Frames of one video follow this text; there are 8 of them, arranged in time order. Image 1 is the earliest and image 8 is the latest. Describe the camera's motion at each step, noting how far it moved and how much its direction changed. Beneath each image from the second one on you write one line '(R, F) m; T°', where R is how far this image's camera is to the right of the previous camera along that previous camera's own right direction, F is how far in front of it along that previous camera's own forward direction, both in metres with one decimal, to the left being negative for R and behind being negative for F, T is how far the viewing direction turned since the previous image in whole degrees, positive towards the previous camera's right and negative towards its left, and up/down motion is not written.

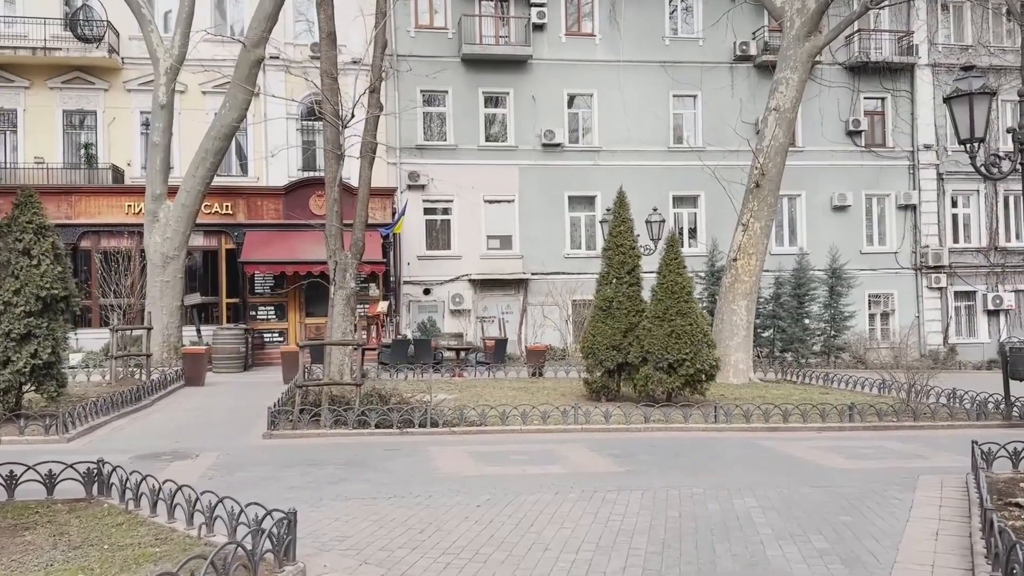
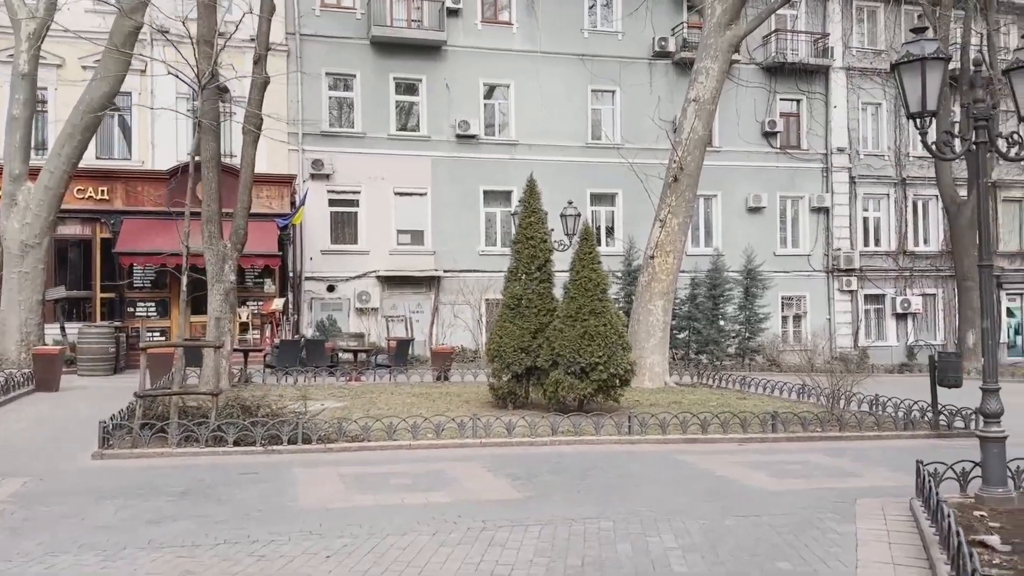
(+0.4, +1.3) m; +6°
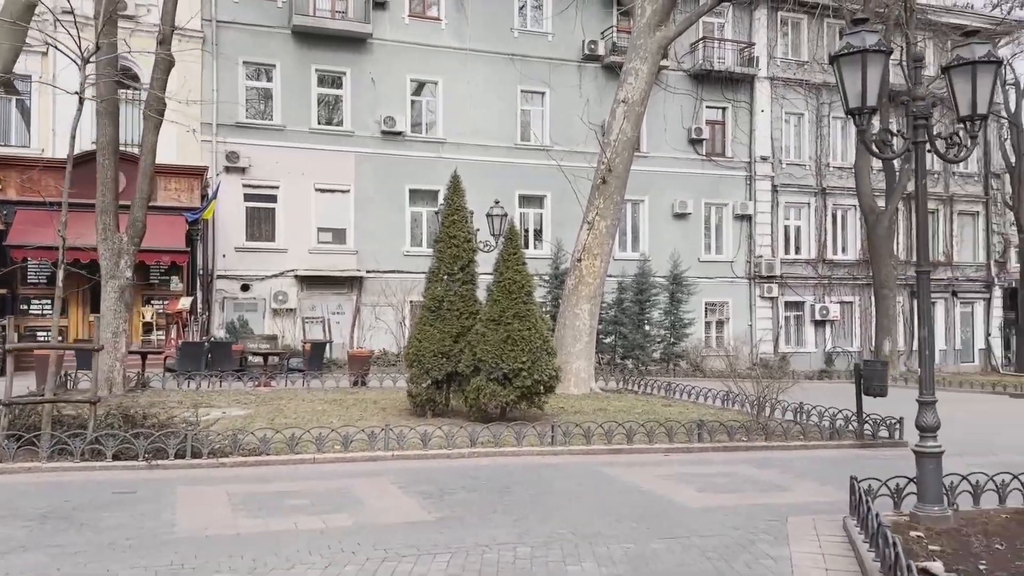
(+0.1, +0.6) m; +5°
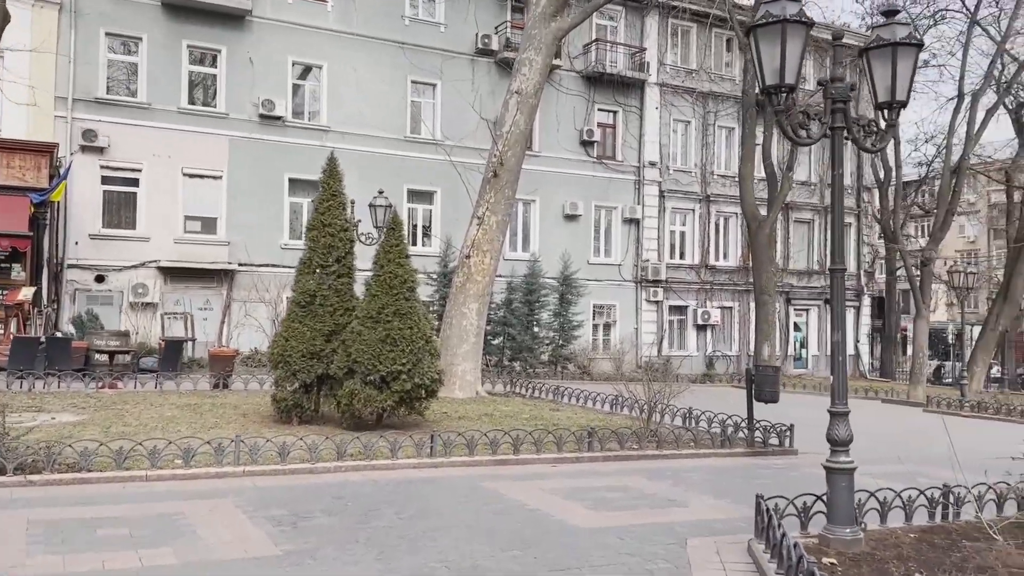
(+0.1, +0.9) m; +8°
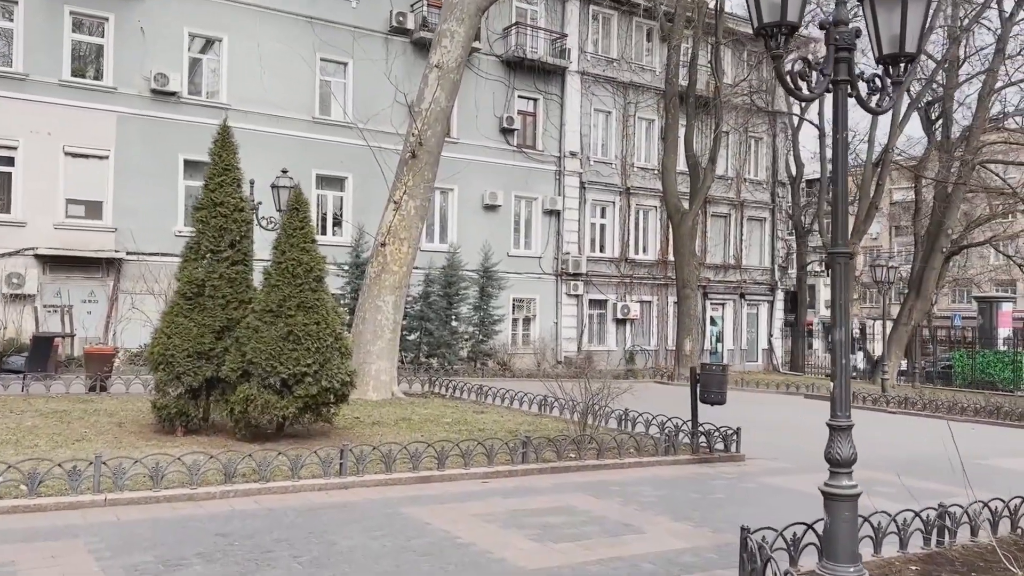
(-0.1, +1.1) m; +6°
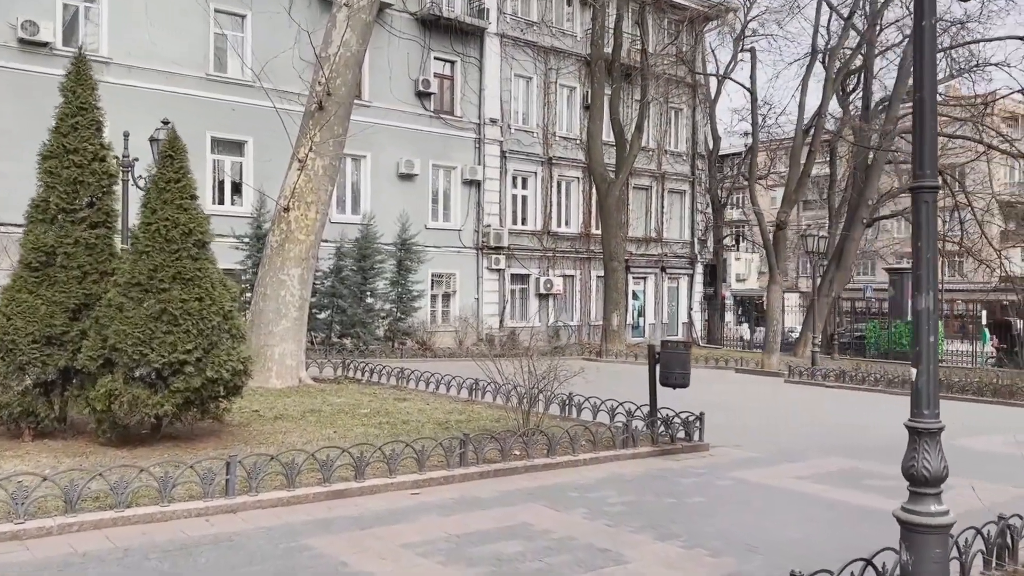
(-0.2, +1.4) m; +6°
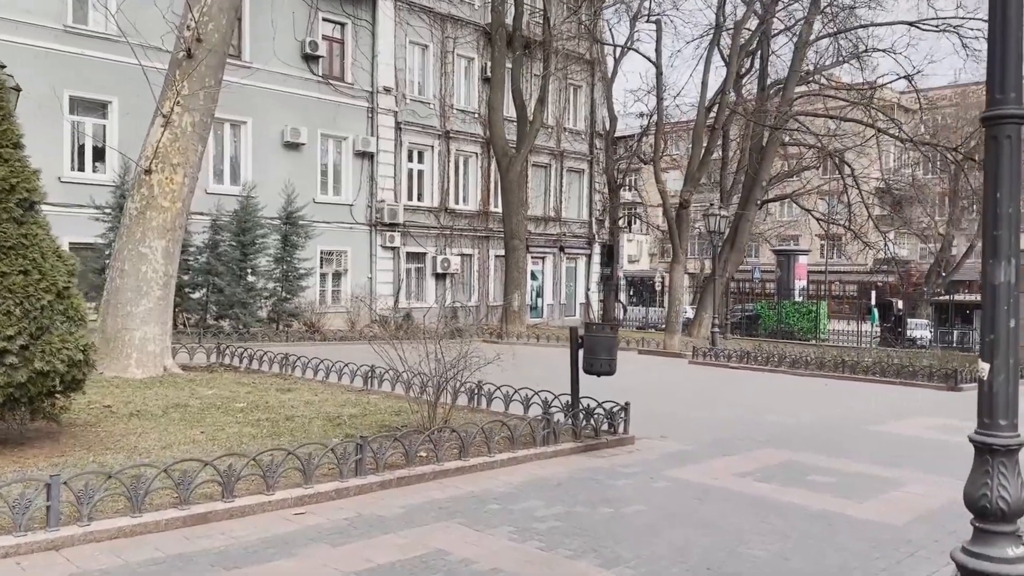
(-0.1, +1.0) m; +8°
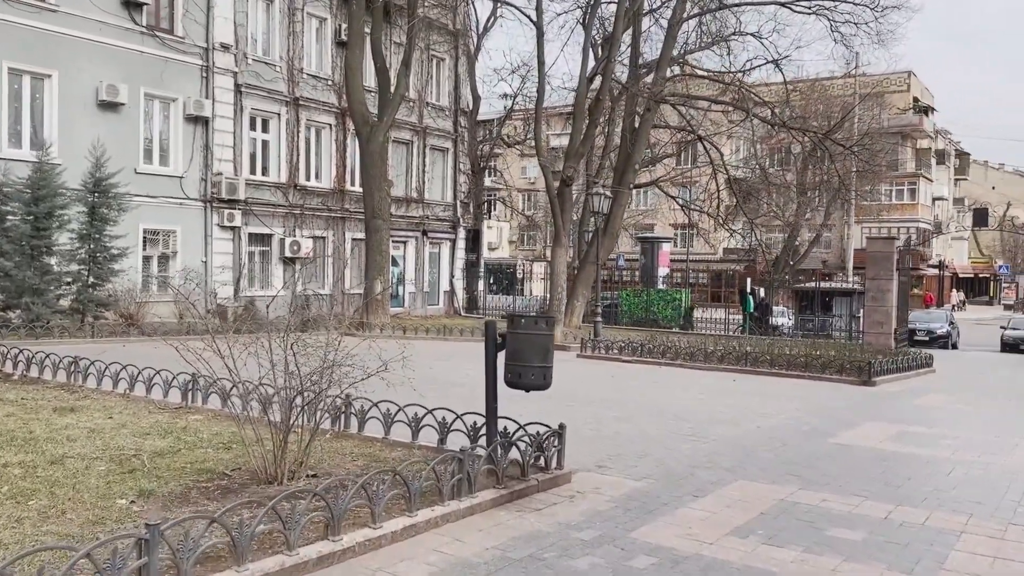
(-0.2, +2.2) m; +11°
